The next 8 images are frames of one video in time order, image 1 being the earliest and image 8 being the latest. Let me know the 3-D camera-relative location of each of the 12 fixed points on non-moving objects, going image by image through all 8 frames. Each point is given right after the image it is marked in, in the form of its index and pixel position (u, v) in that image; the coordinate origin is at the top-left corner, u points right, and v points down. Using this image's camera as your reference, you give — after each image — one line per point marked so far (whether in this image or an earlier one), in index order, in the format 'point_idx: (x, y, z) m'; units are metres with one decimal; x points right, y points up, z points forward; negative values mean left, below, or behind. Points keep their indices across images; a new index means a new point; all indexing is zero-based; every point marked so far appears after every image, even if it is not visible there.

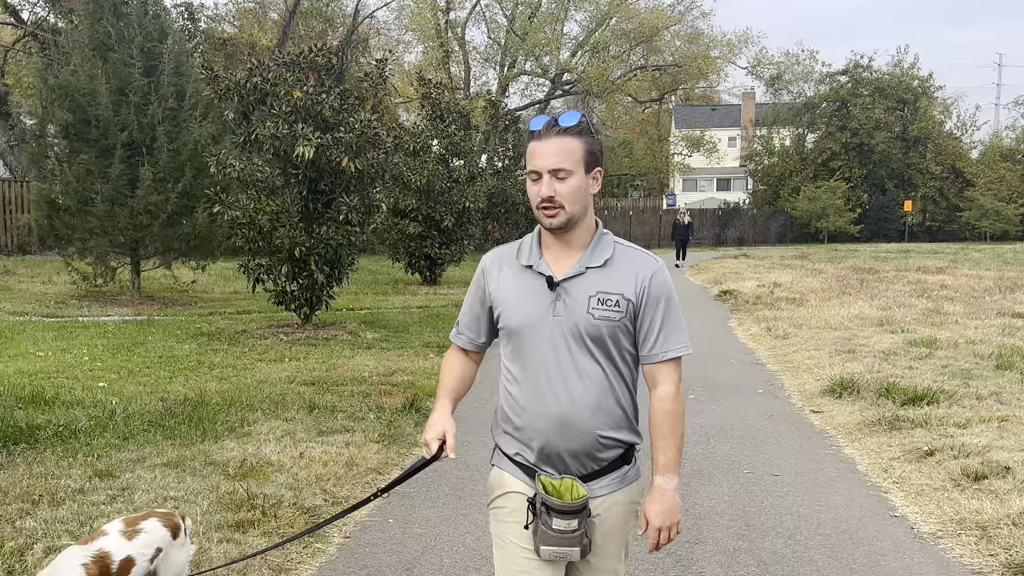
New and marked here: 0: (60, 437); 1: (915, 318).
0: (-2.6, -0.9, +6.2) m
1: (+5.0, -0.4, +13.3) m
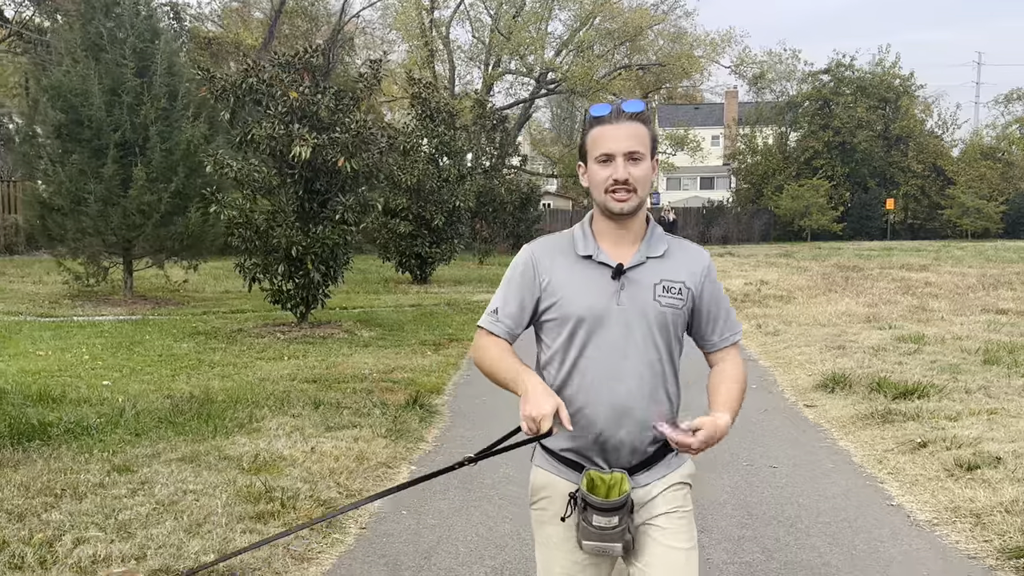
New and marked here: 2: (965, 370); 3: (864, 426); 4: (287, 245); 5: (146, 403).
0: (-2.6, -0.9, +6.3) m
1: (+5.0, -0.3, +13.5) m
2: (+3.7, -0.7, +8.7) m
3: (+2.3, -0.9, +6.9) m
4: (-2.5, +0.5, +11.7) m
5: (-2.5, -0.8, +7.4) m
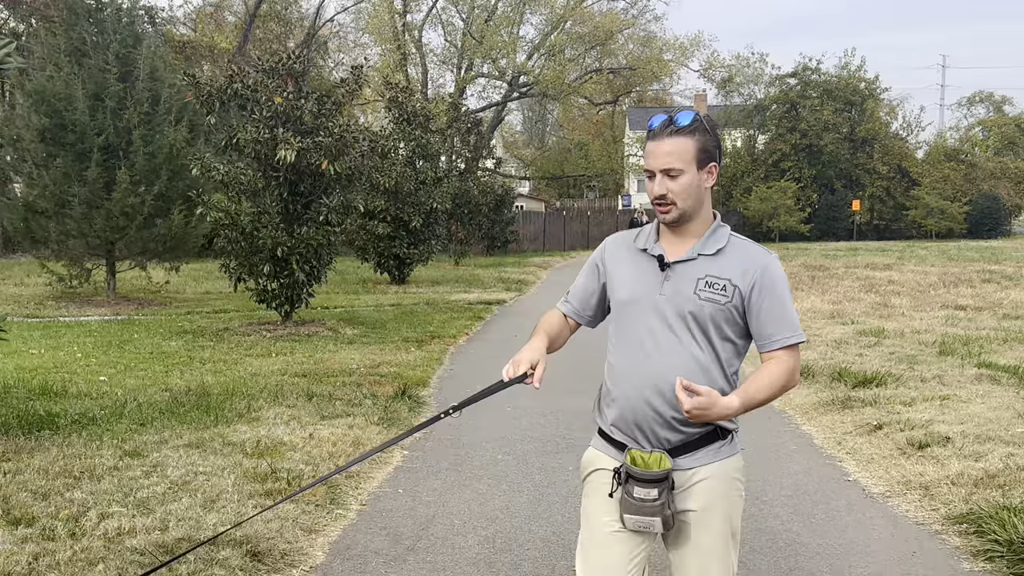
0: (-2.7, -0.8, +6.6) m
1: (+4.7, -0.3, +14.0) m
2: (+3.5, -0.6, +9.2) m
3: (+2.2, -0.9, +7.4) m
4: (-2.7, +0.5, +12.0) m
5: (-2.7, -0.8, +7.7) m
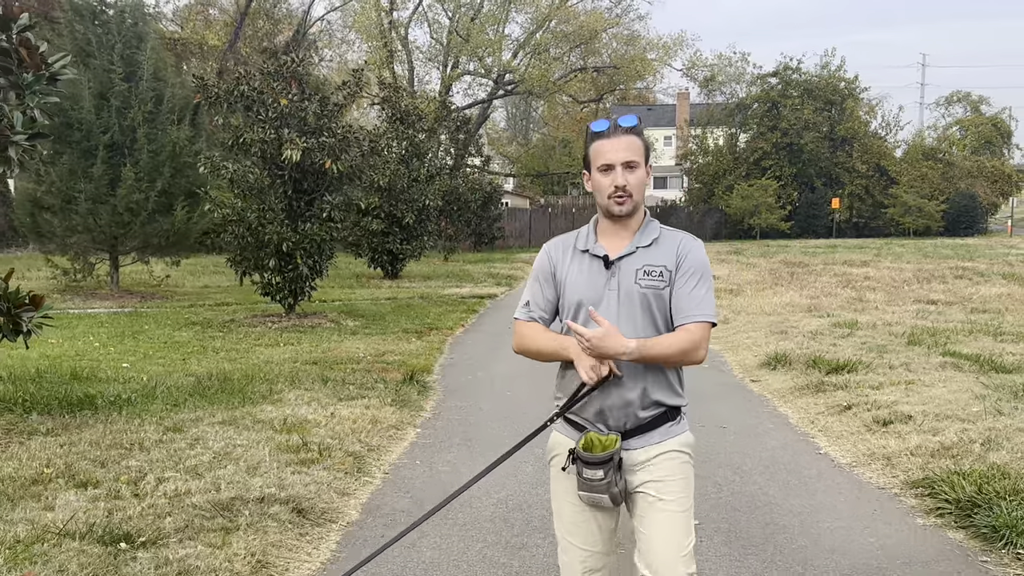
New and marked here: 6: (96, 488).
0: (-2.7, -0.8, +7.2) m
1: (+4.6, -0.2, +14.7) m
2: (+3.5, -0.6, +9.8) m
3: (+2.2, -0.8, +8.0) m
4: (-2.8, +0.6, +12.6) m
5: (-2.7, -0.7, +8.3) m
6: (-2.0, -0.9, +5.0) m
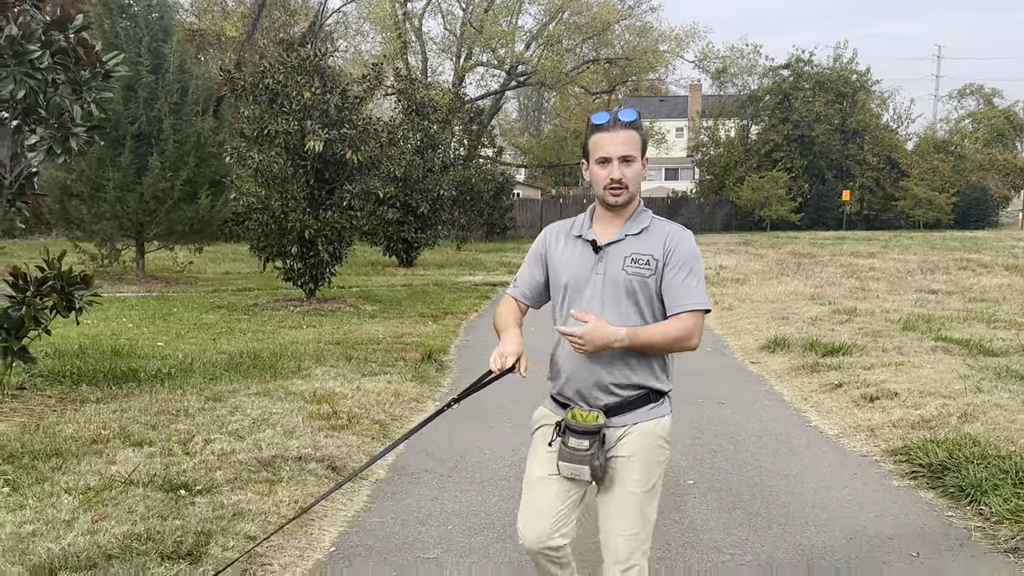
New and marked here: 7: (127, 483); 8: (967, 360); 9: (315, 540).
0: (-2.6, -0.6, +7.7) m
1: (+4.7, -0.1, +15.2) m
2: (+3.6, -0.5, +10.3) m
3: (+2.3, -0.7, +8.5) m
4: (-2.6, +0.7, +13.1) m
5: (-2.6, -0.6, +8.9) m
6: (-1.9, -0.8, +5.5) m
7: (-1.7, -0.9, +4.8) m
8: (+3.7, -0.6, +8.7) m
9: (-0.8, -1.0, +4.4) m
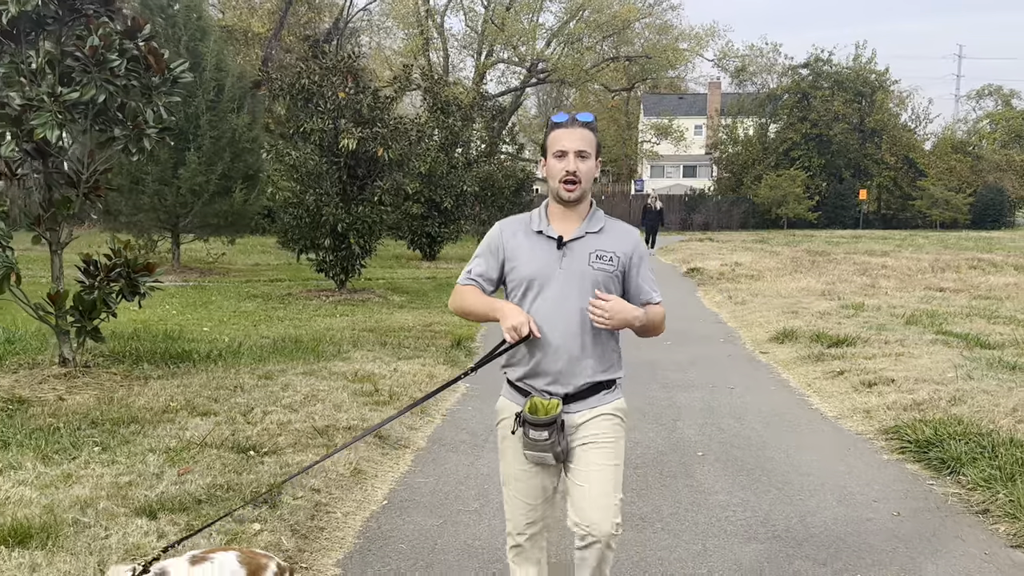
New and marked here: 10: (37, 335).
0: (-2.4, -0.5, +8.4) m
1: (+5.1, 0.0, +15.7) m
2: (+3.9, -0.4, +10.9) m
3: (+2.5, -0.6, +9.1) m
4: (-2.3, +0.9, +13.8) m
5: (-2.3, -0.5, +9.5) m
6: (-1.7, -0.7, +6.2) m
7: (-1.6, -0.8, +5.4) m
8: (+3.9, -0.6, +9.3) m
9: (-0.7, -1.0, +5.0) m
10: (-3.9, -0.4, +8.8) m
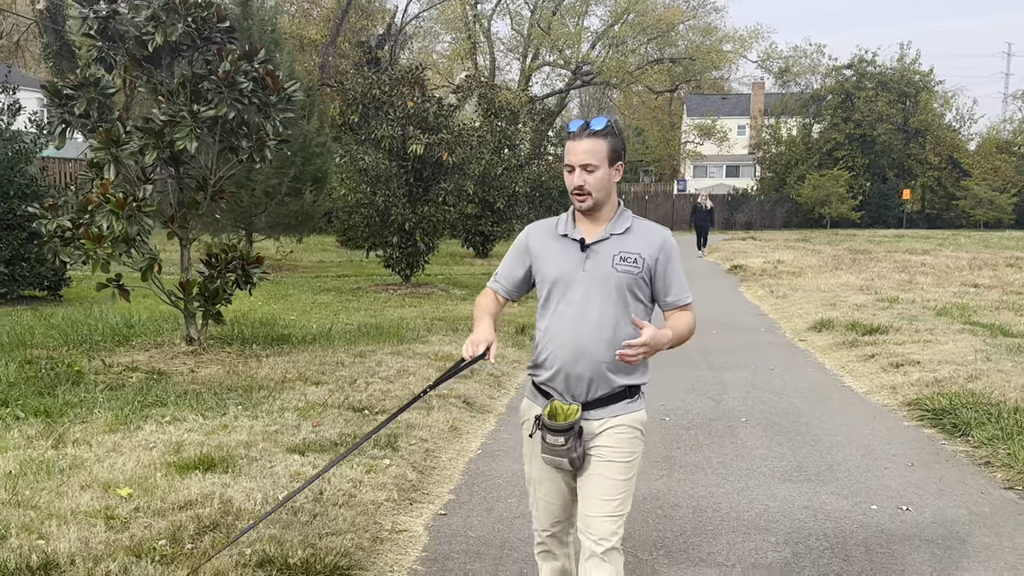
0: (-1.8, -0.5, +9.4) m
1: (+5.9, 0.0, +16.5) m
2: (+4.5, -0.3, +11.7) m
3: (+3.1, -0.6, +10.0) m
4: (-1.6, +0.9, +14.9) m
5: (-1.8, -0.4, +10.6) m
6: (-1.3, -0.7, +7.2) m
7: (-1.1, -0.7, +6.5) m
8: (+4.5, -0.5, +10.1) m
9: (-0.3, -0.9, +6.0) m
10: (-3.4, -0.3, +9.9) m
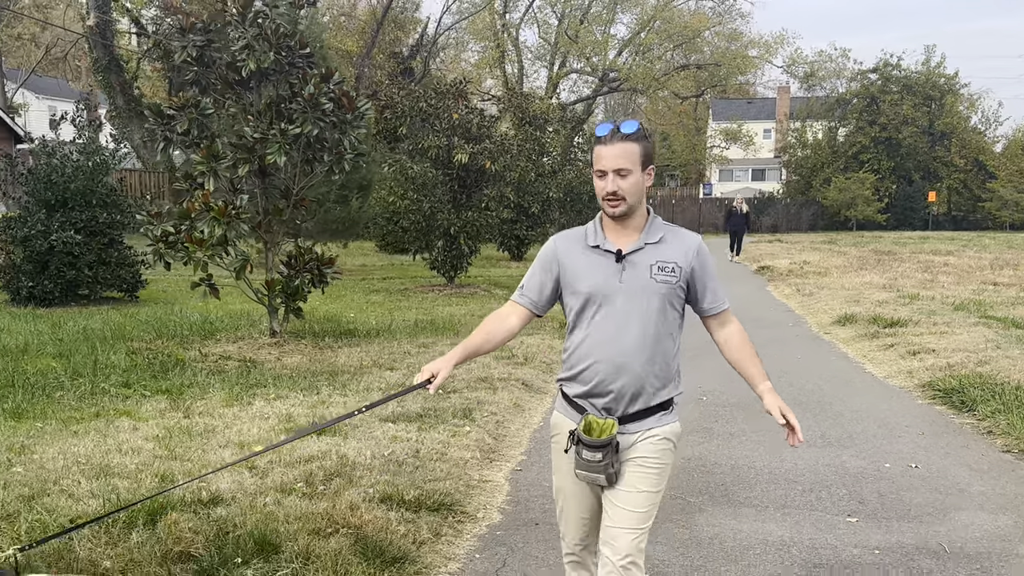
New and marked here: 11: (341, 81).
0: (-1.4, -0.4, +10.4) m
1: (+6.5, +0.1, +17.2) m
2: (+5.0, -0.3, +12.5) m
3: (+3.5, -0.5, +10.8) m
4: (-1.0, +0.9, +15.8) m
5: (-1.3, -0.4, +11.5) m
6: (-0.9, -0.6, +8.1) m
7: (-0.8, -0.7, +7.4) m
8: (+5.0, -0.4, +10.9) m
9: (+0.1, -0.9, +6.9) m
10: (-2.9, -0.3, +10.9) m
11: (-1.4, +1.7, +8.7) m
